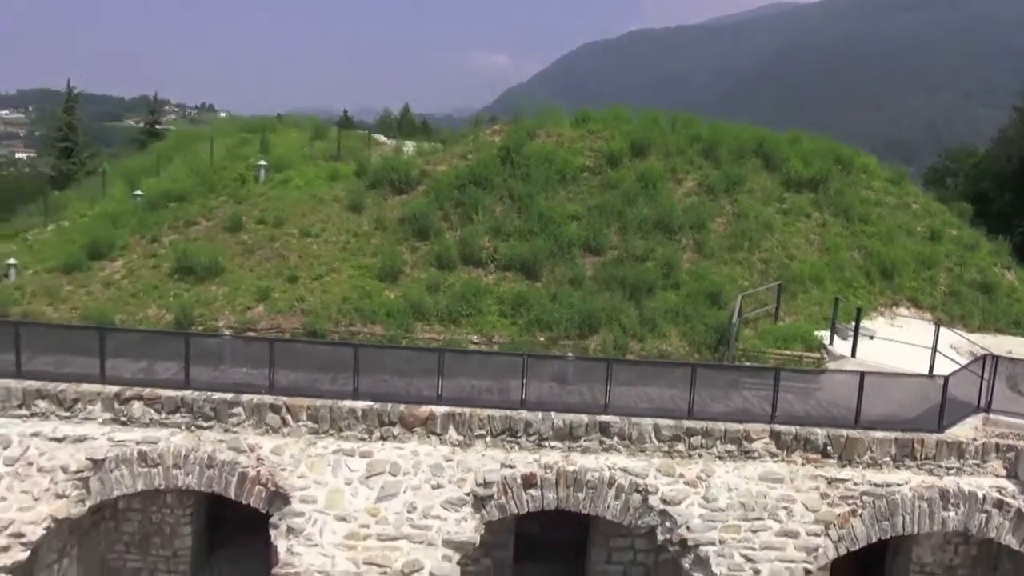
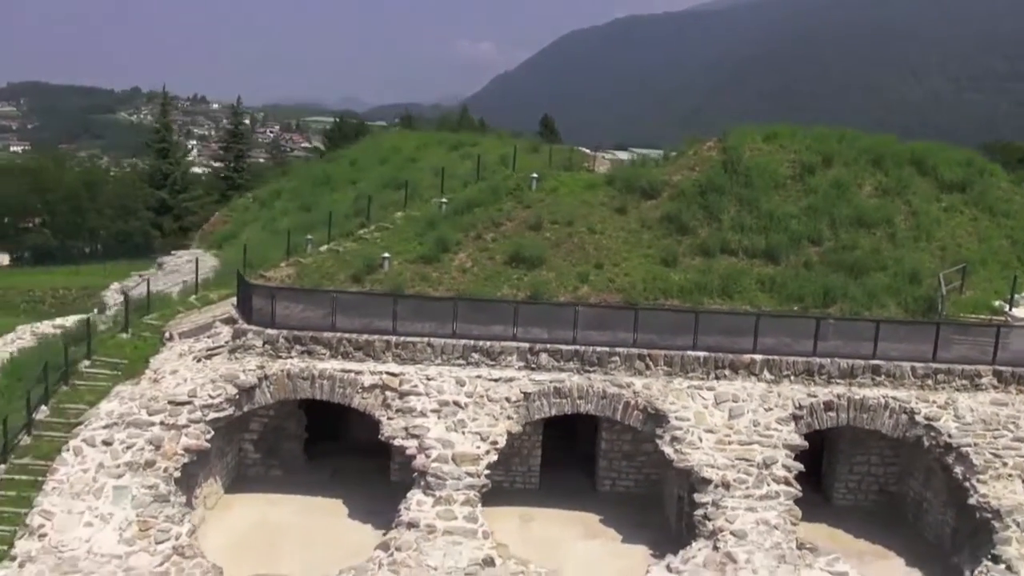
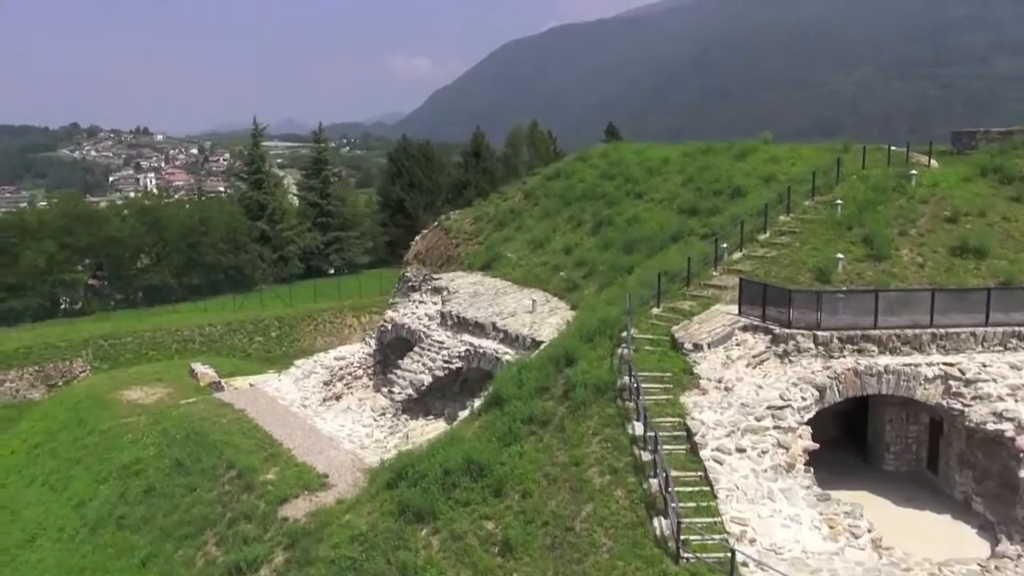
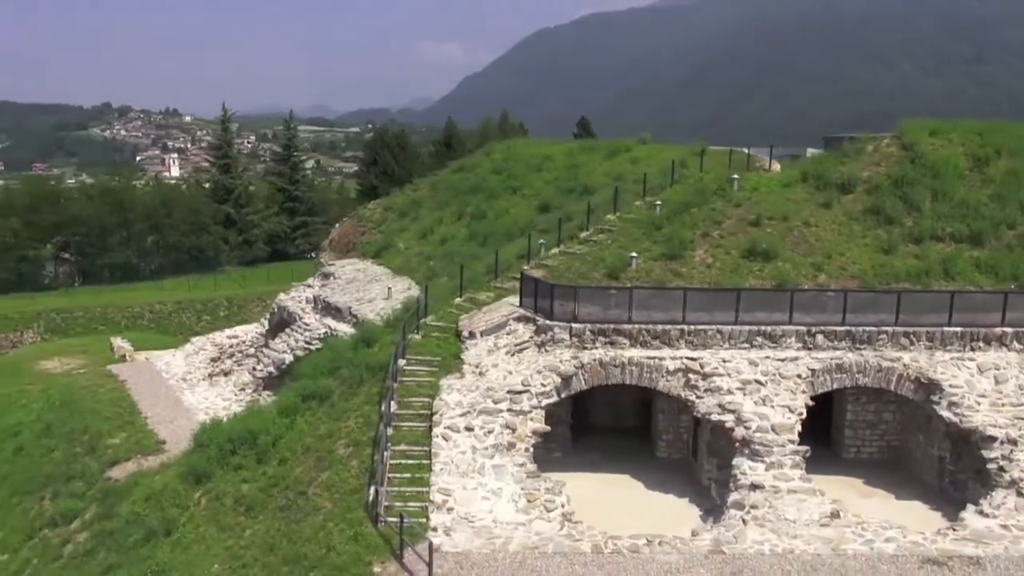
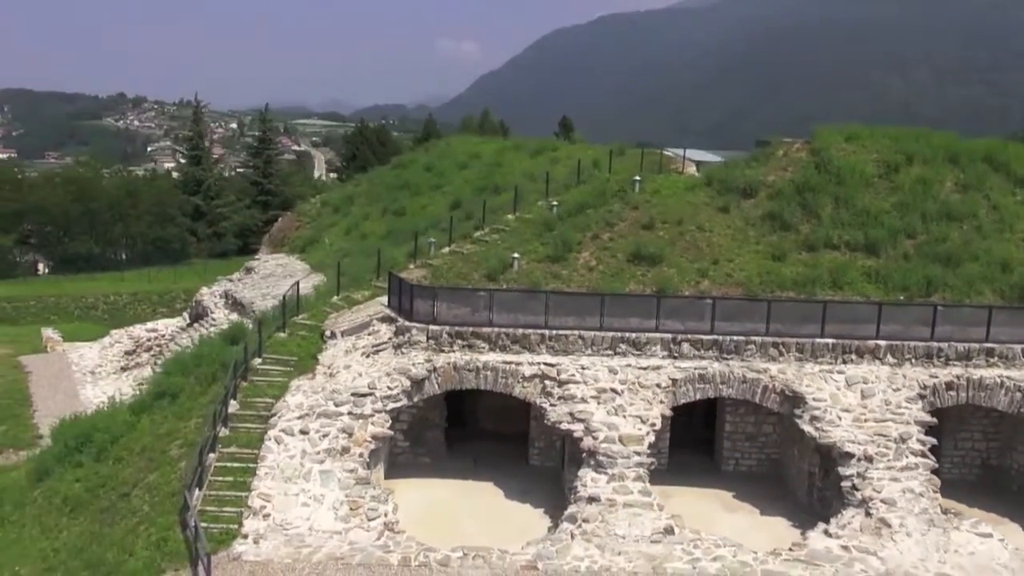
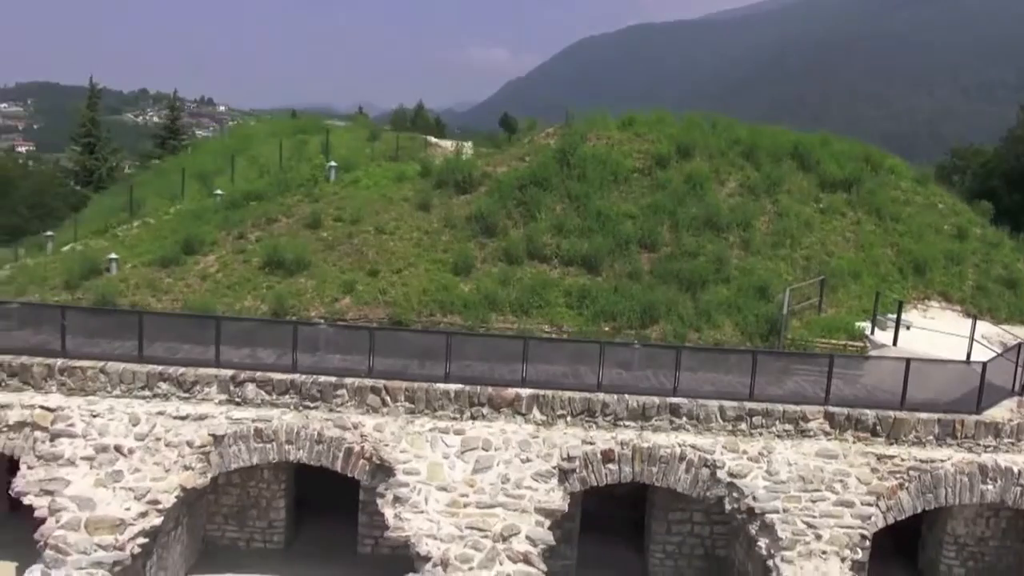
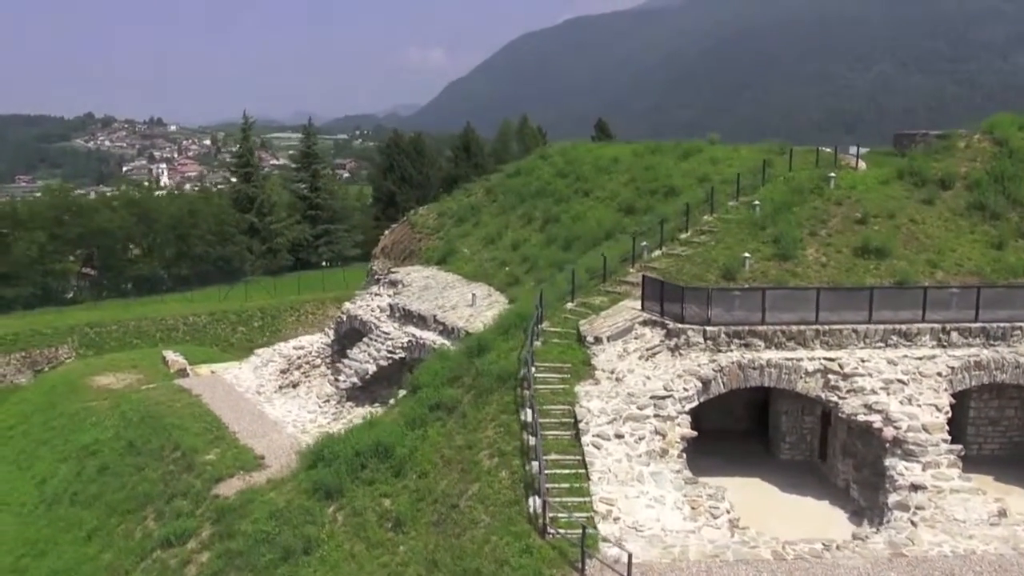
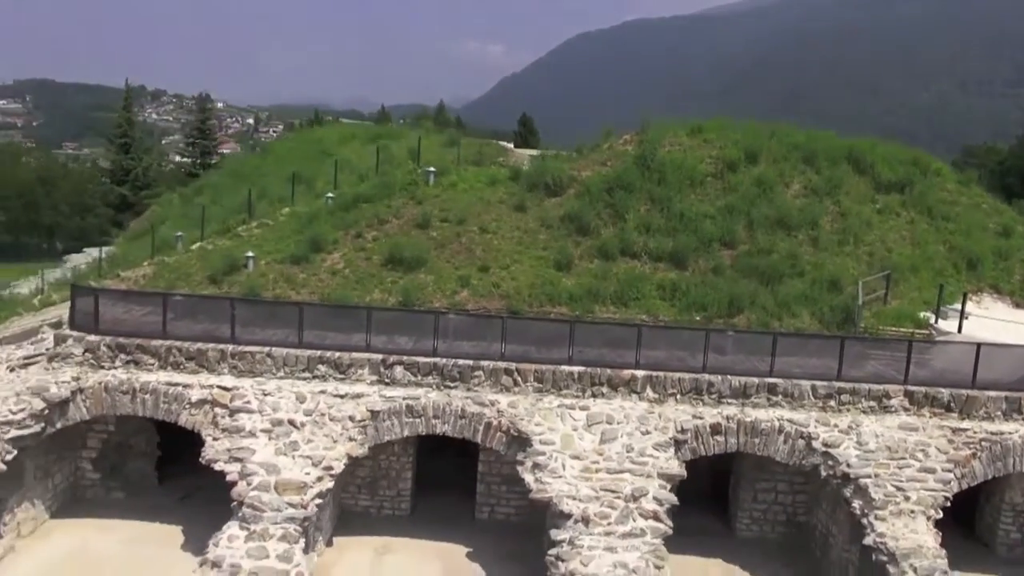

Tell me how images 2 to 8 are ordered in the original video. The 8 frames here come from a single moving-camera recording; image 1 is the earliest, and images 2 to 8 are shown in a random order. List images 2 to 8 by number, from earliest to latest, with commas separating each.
6, 8, 2, 5, 4, 7, 3
